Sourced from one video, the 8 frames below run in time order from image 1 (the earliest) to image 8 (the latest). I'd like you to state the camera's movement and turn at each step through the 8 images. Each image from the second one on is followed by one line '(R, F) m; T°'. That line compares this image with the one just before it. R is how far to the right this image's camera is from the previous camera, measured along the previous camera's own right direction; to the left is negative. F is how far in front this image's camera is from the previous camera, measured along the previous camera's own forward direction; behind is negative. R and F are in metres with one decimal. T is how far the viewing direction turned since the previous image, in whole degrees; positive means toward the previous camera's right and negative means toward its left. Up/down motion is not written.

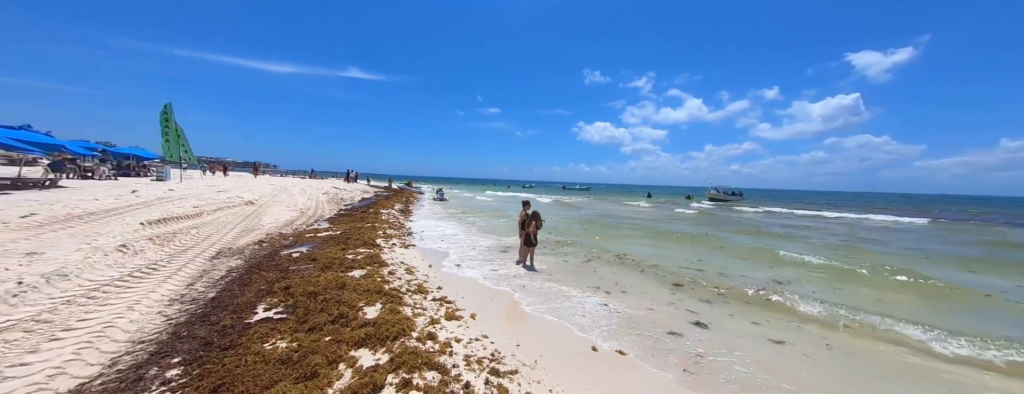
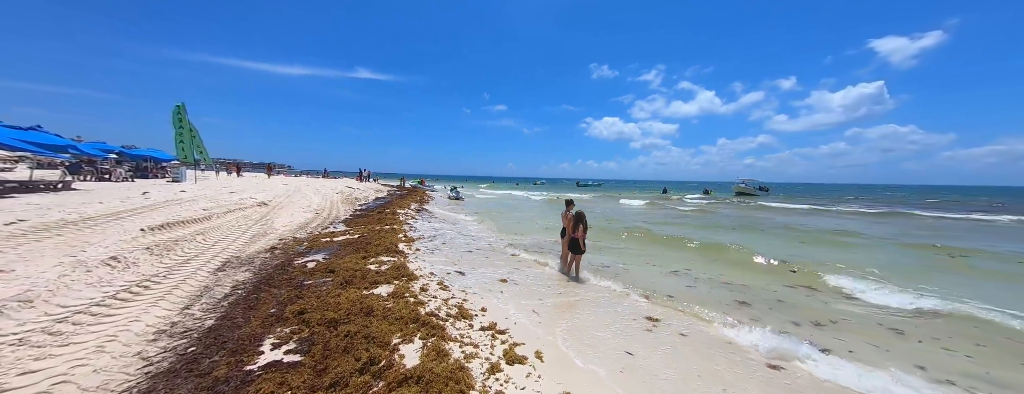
(-0.9, +1.2) m; -2°
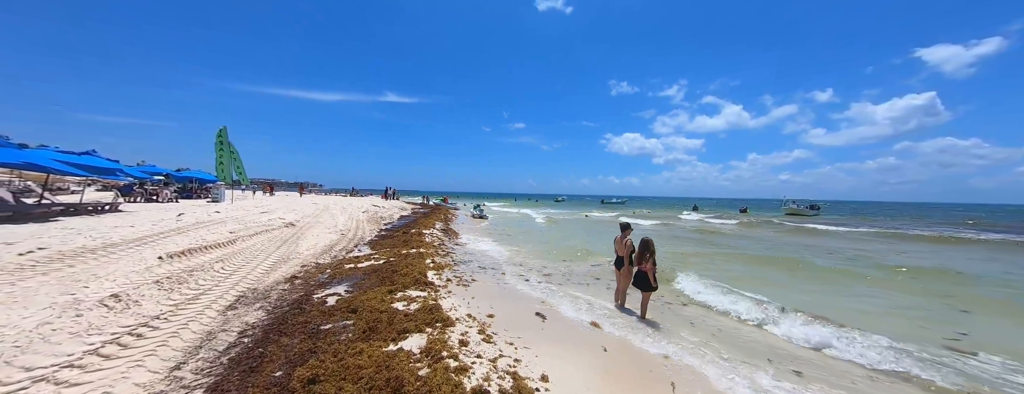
(-0.6, +1.1) m; -4°
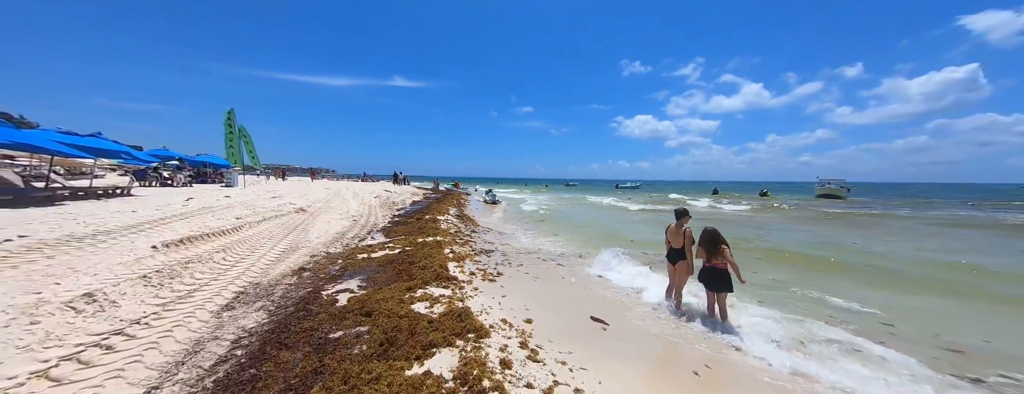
(-0.6, +1.1) m; -2°
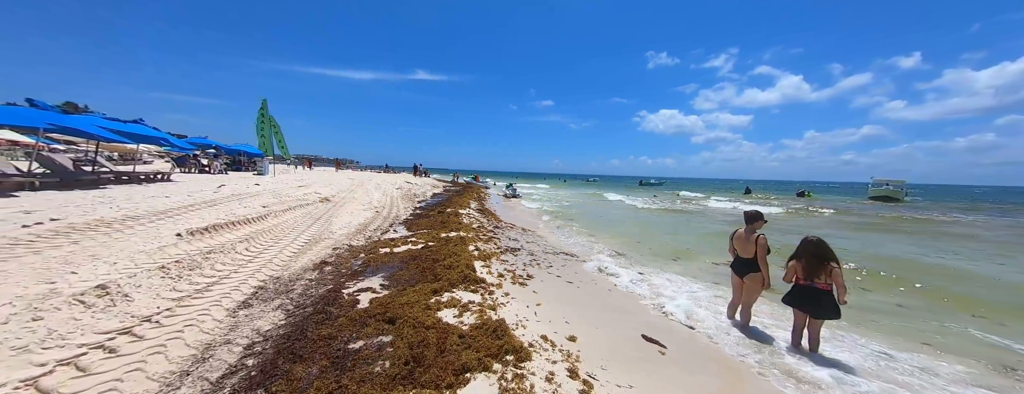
(-0.4, +0.7) m; -4°
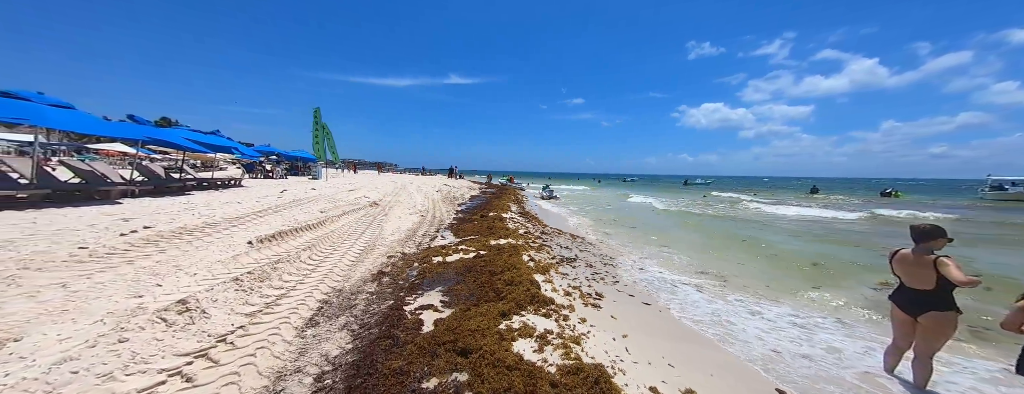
(-0.7, +0.6) m; -7°
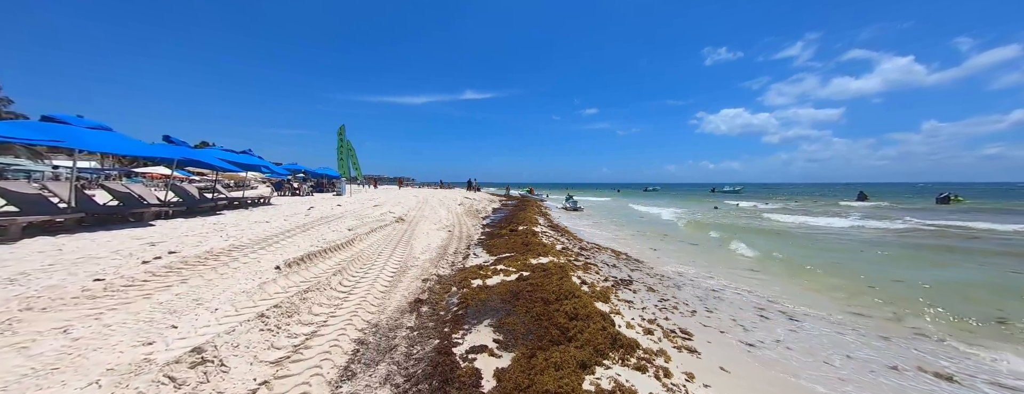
(-0.8, +0.9) m; -3°
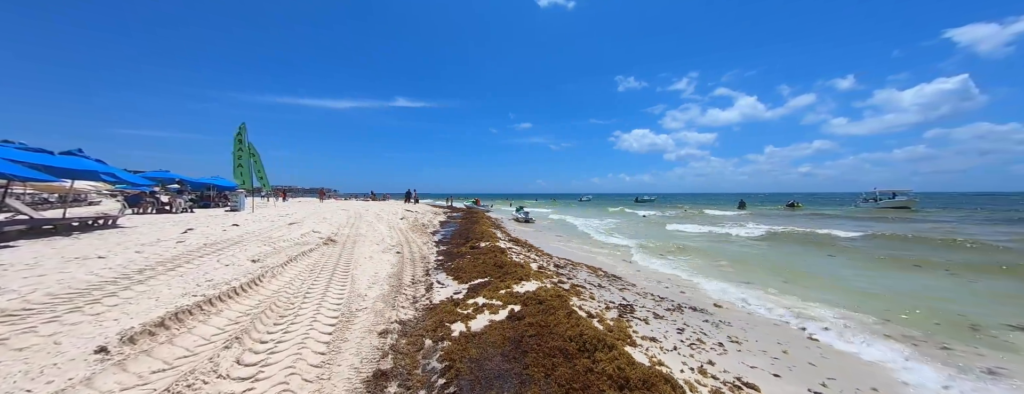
(-1.1, +1.7) m; +13°
